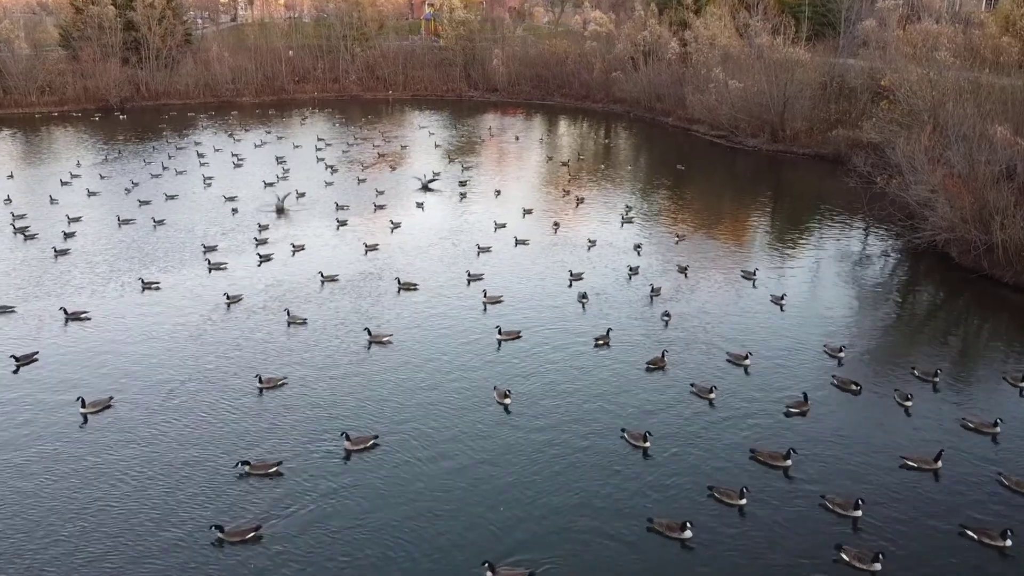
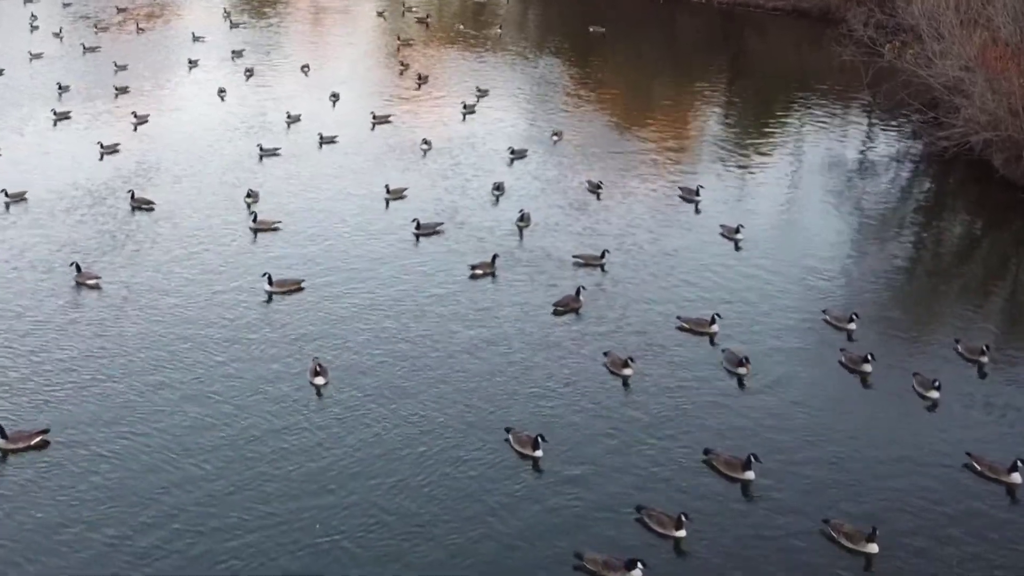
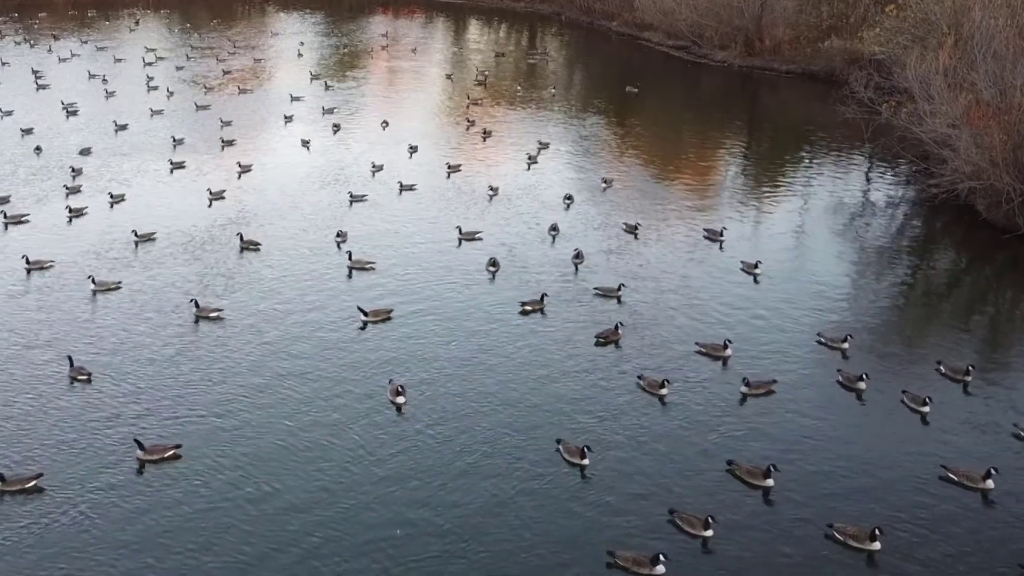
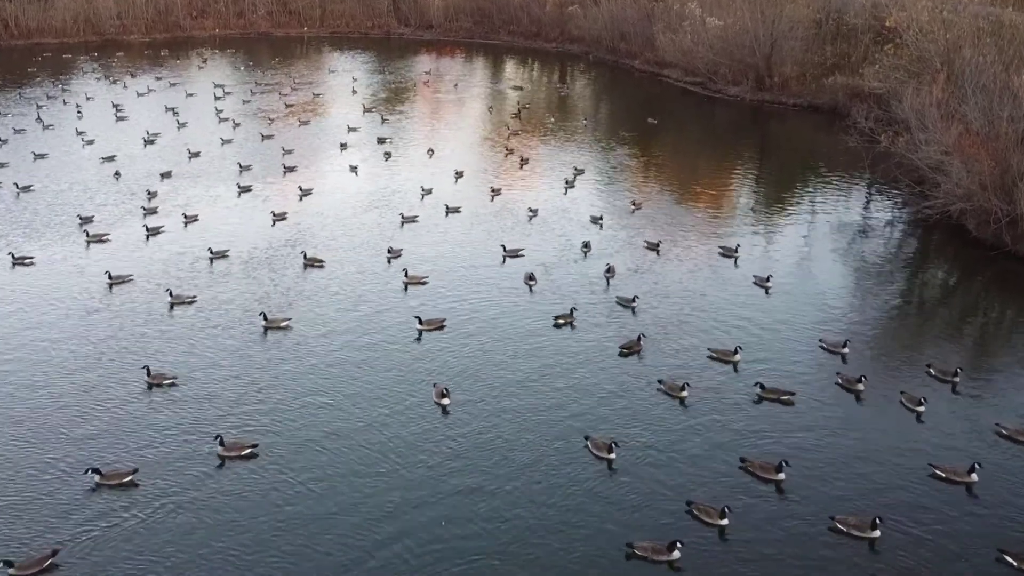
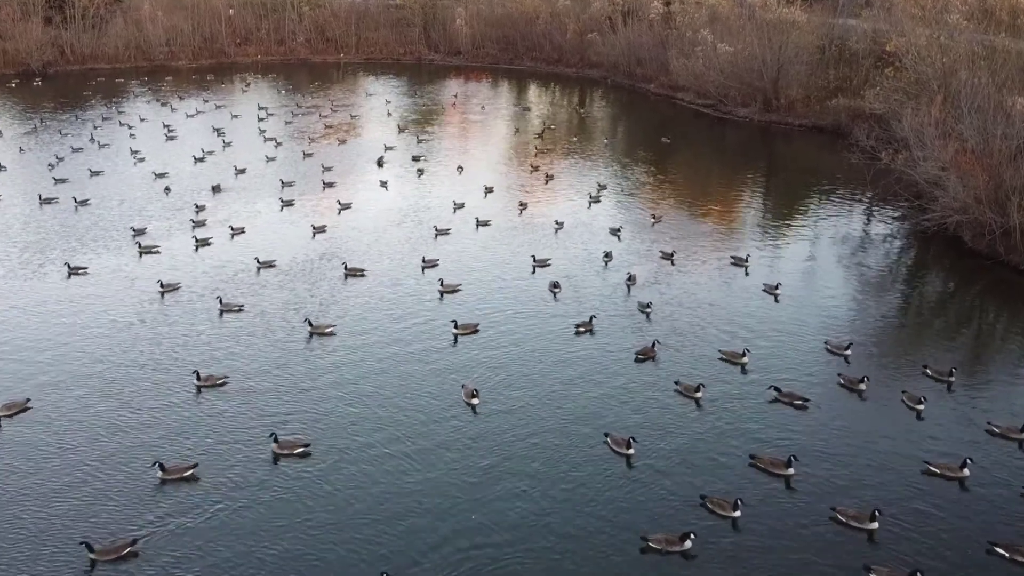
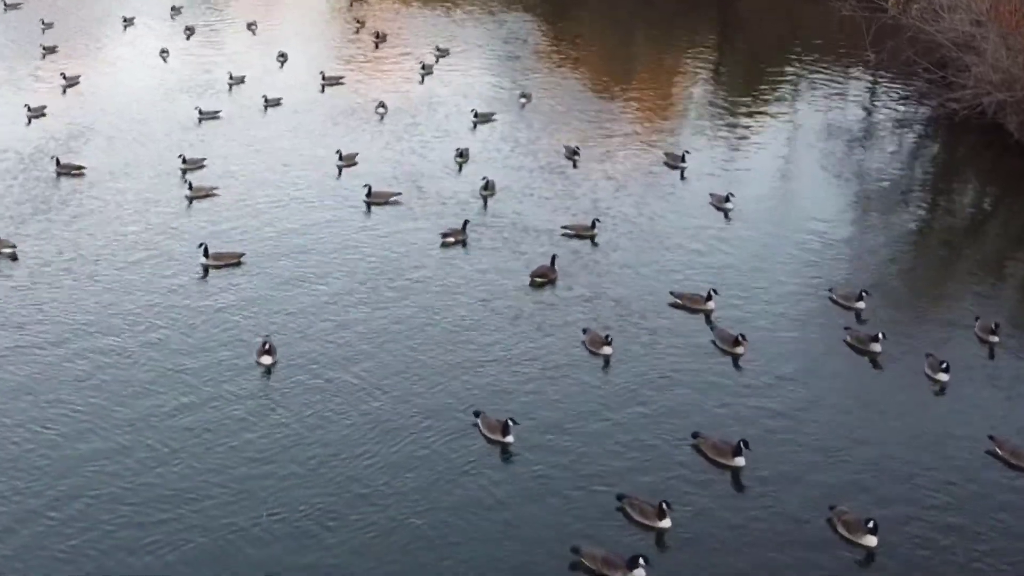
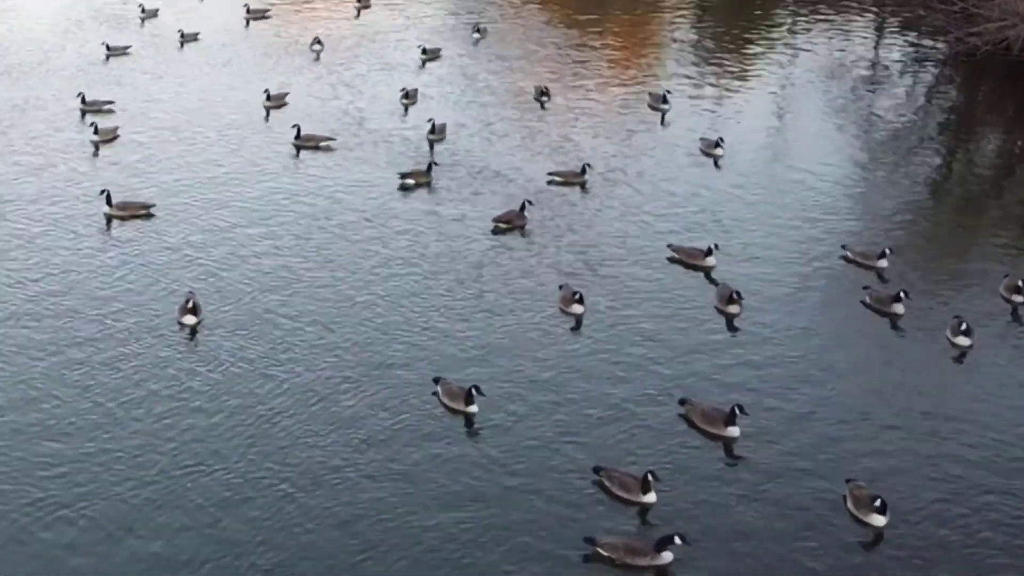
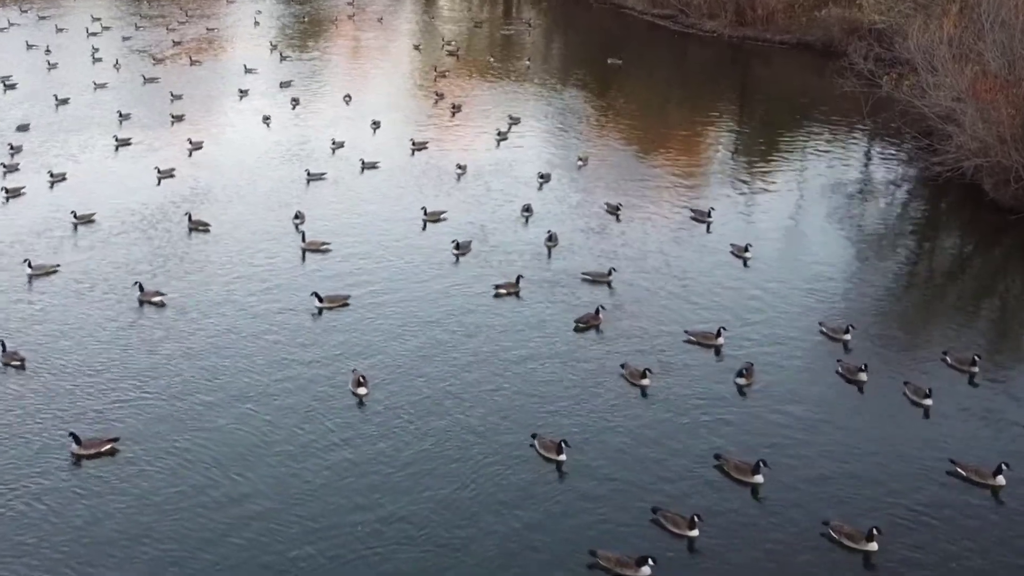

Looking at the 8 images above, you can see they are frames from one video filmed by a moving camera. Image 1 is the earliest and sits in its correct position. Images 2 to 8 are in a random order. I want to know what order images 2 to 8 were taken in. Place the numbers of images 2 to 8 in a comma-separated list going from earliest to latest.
5, 4, 3, 8, 2, 6, 7
